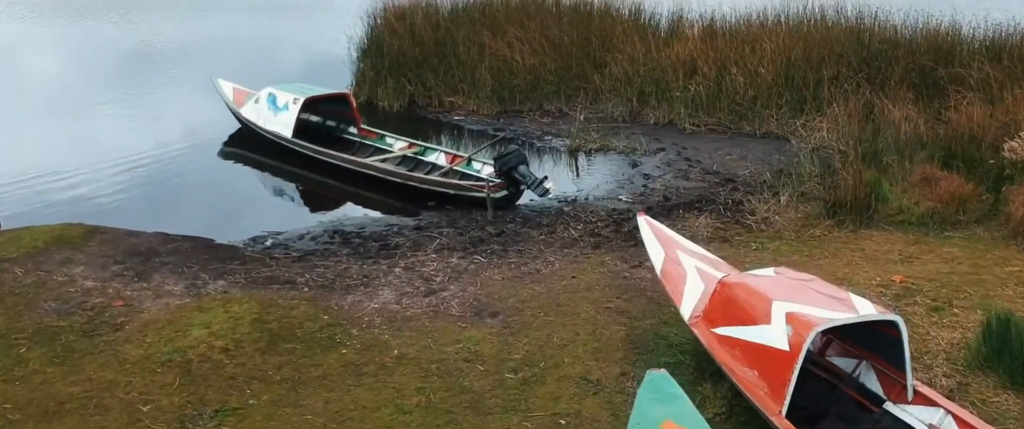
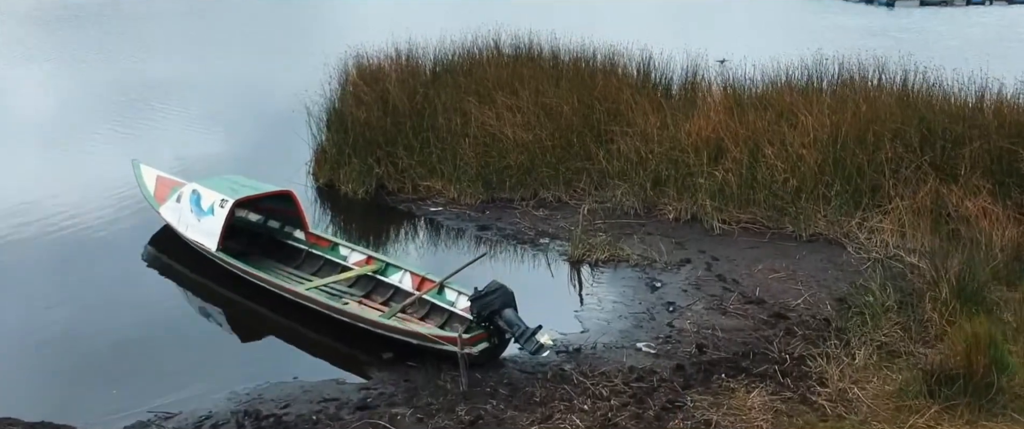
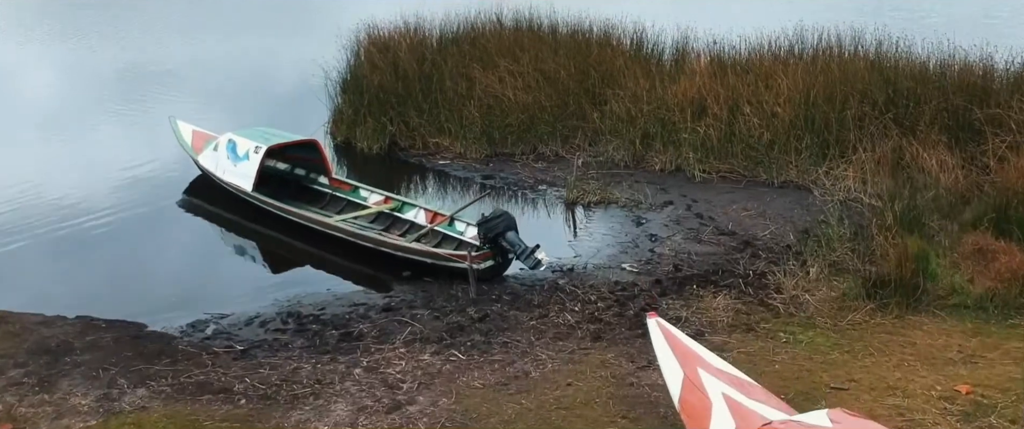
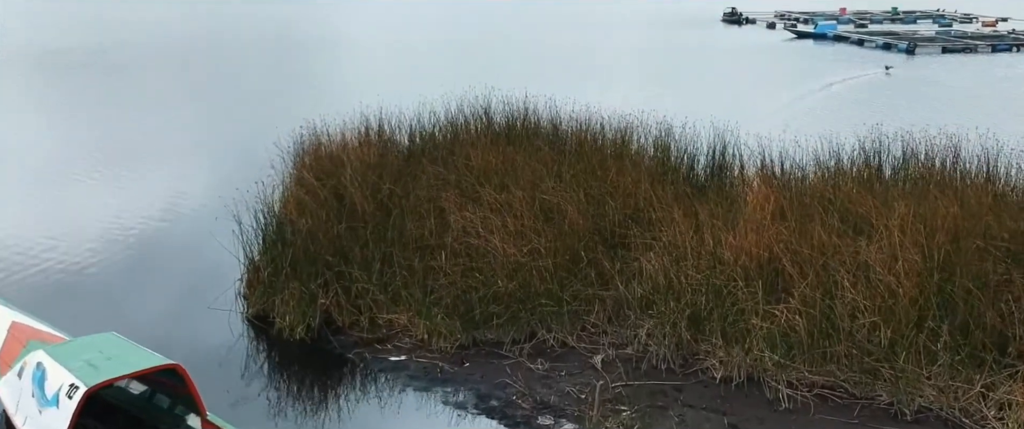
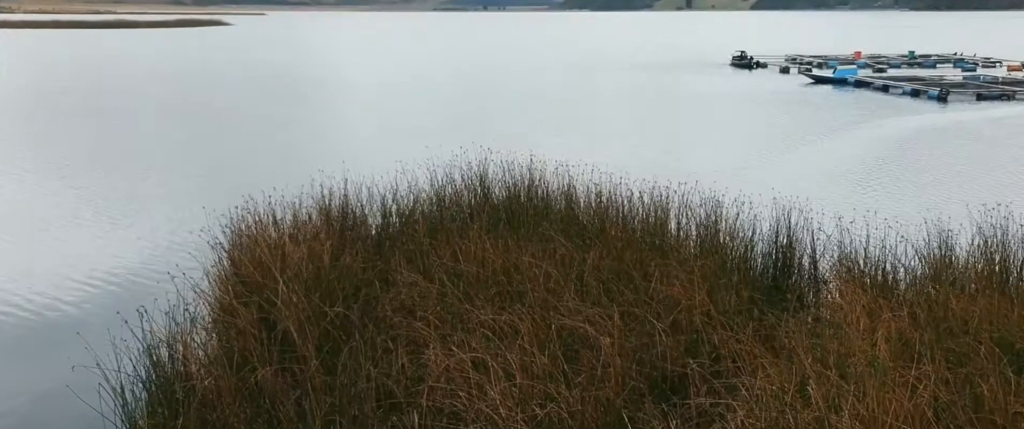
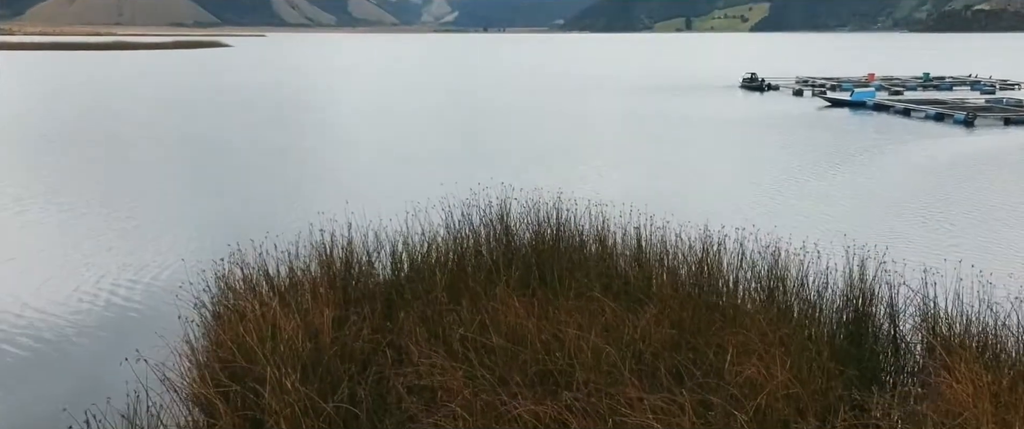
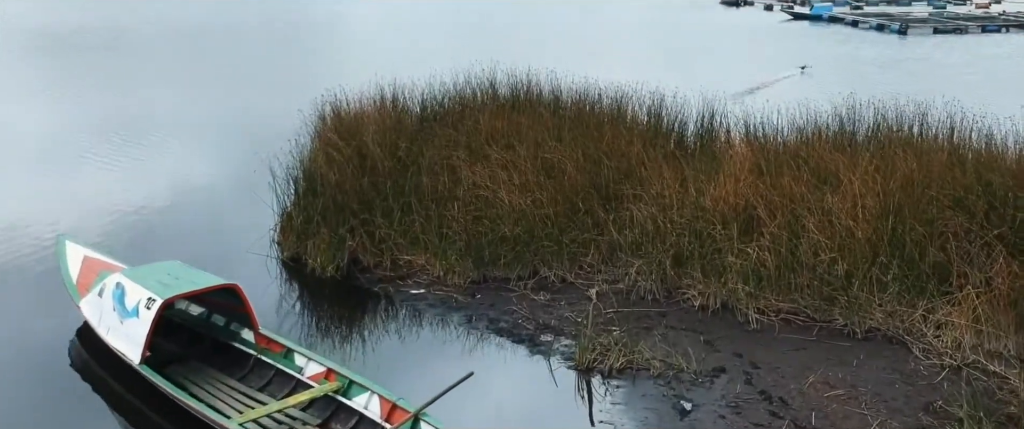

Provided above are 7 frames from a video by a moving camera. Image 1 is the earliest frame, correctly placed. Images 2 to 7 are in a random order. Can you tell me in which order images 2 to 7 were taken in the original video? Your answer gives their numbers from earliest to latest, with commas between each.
3, 2, 7, 4, 5, 6
